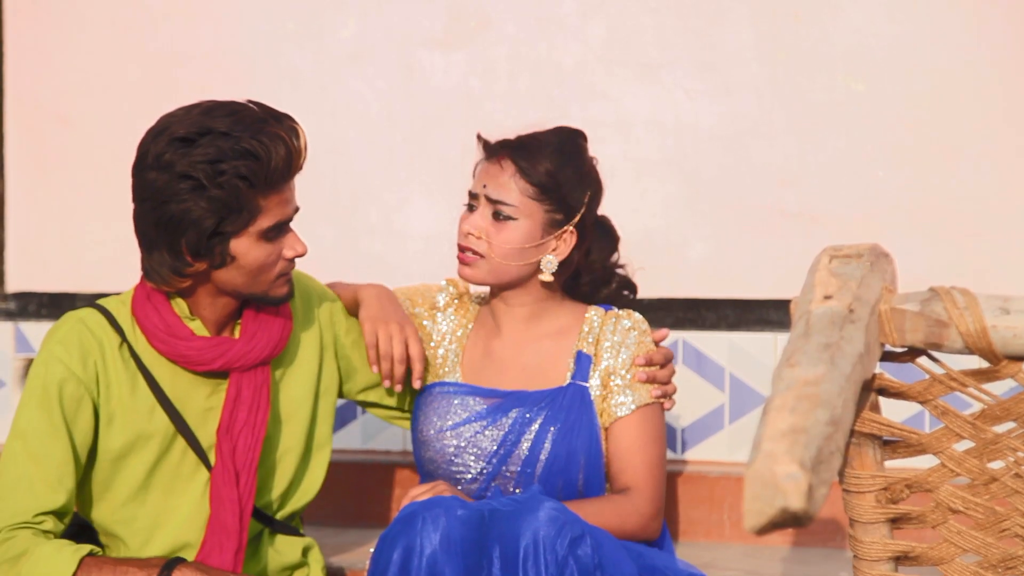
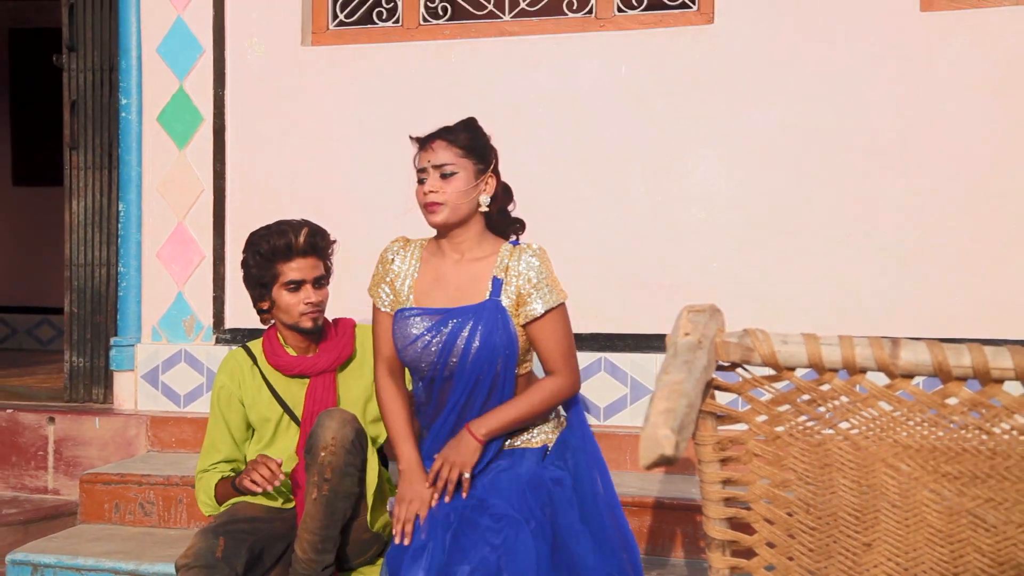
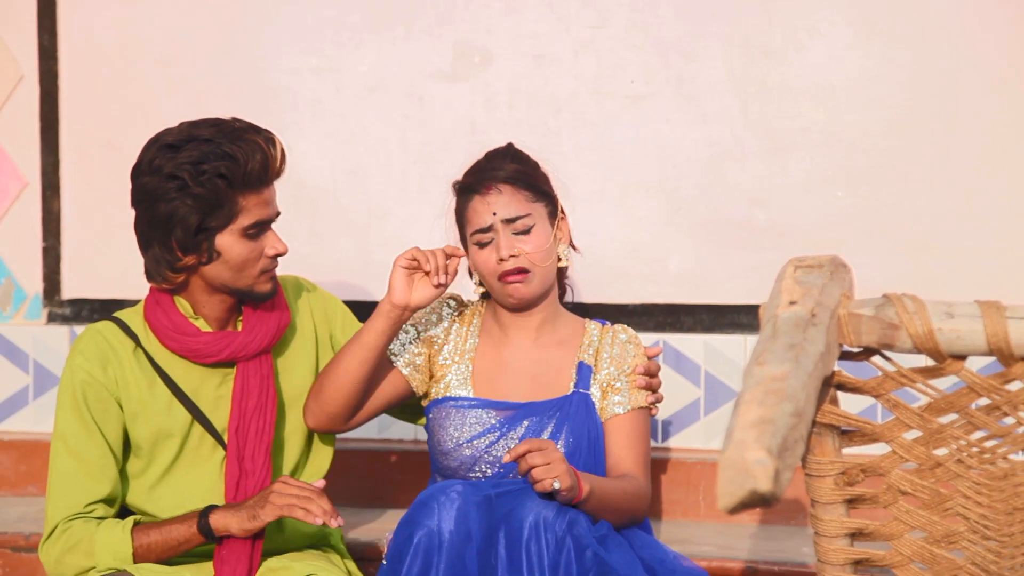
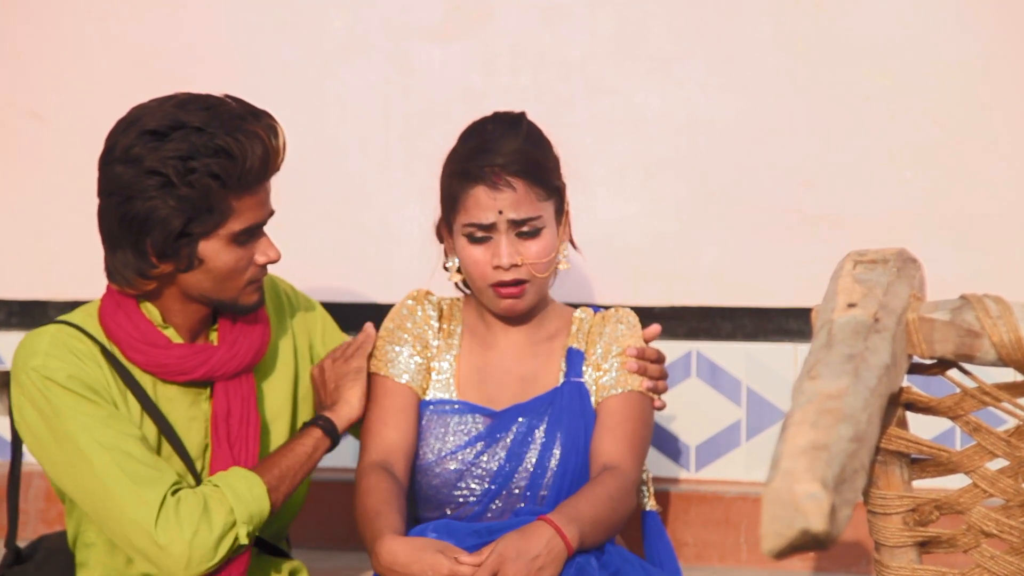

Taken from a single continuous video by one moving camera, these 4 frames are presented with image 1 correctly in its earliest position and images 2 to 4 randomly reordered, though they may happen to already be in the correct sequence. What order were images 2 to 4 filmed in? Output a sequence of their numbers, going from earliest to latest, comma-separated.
4, 3, 2
